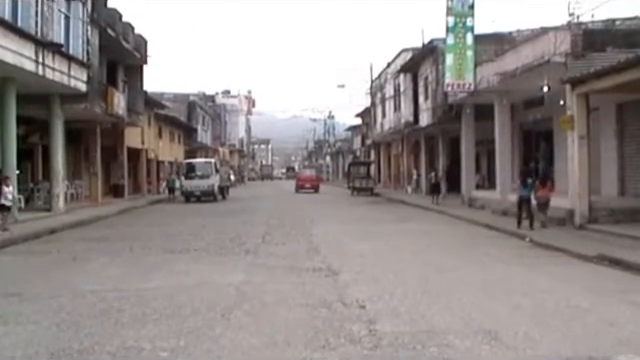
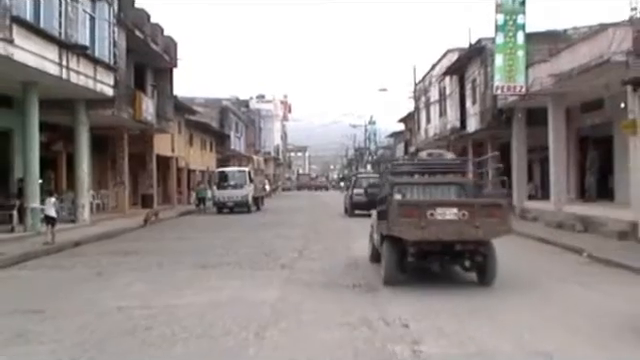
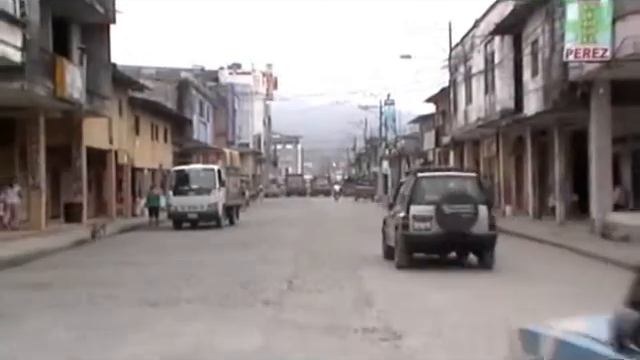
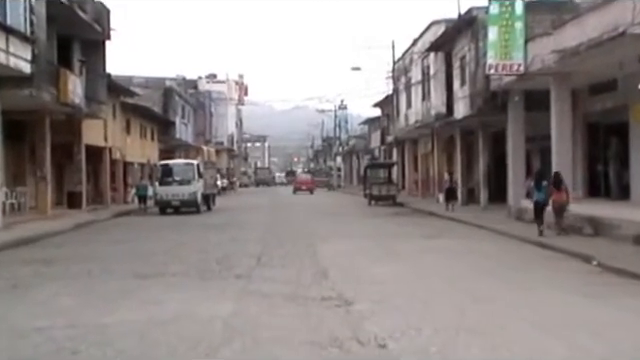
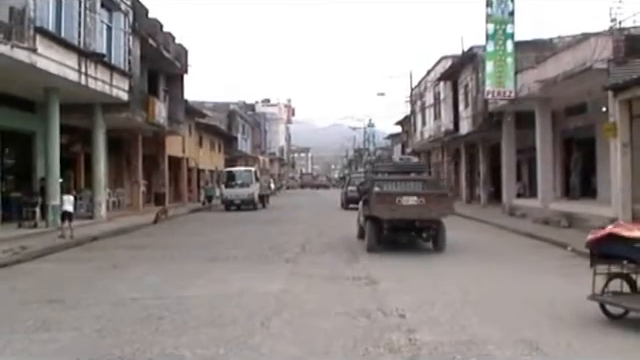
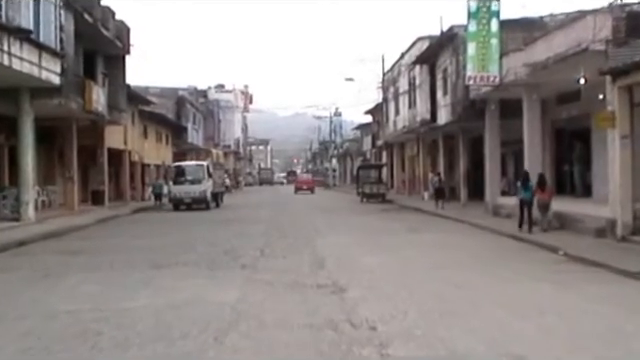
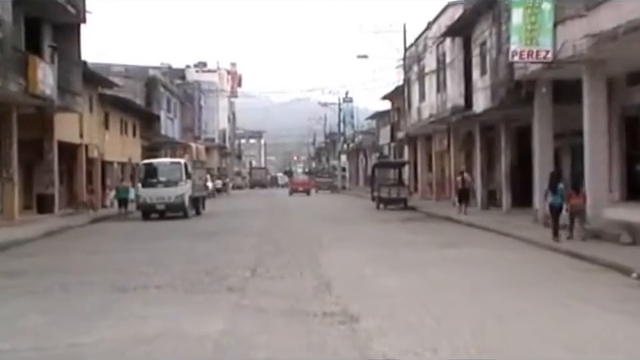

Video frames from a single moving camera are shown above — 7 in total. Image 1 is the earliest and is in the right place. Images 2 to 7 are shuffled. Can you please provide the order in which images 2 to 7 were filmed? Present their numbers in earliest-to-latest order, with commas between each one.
6, 4, 7, 3, 2, 5
